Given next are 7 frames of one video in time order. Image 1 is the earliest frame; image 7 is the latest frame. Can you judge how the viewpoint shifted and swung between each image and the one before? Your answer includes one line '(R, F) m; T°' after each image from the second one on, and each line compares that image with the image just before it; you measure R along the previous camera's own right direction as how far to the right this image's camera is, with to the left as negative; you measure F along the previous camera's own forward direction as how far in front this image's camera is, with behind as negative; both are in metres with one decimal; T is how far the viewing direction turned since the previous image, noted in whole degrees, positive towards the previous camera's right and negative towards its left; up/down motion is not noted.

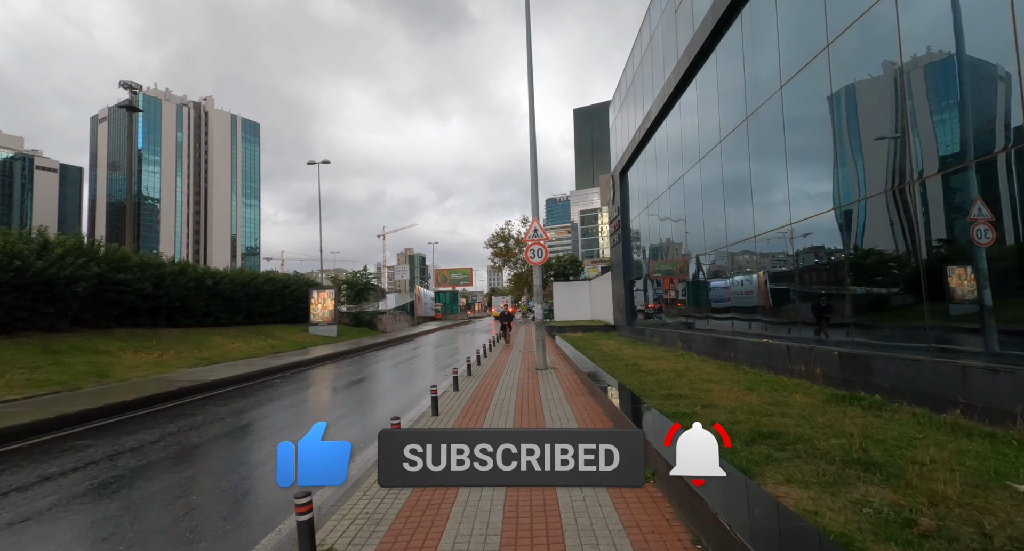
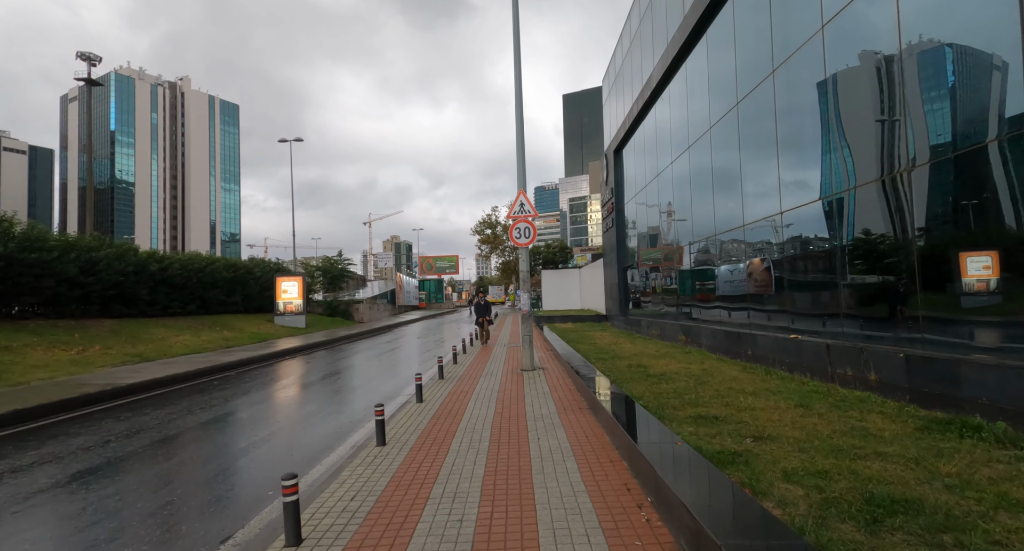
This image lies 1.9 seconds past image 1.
(+0.1, +1.0) m; +1°
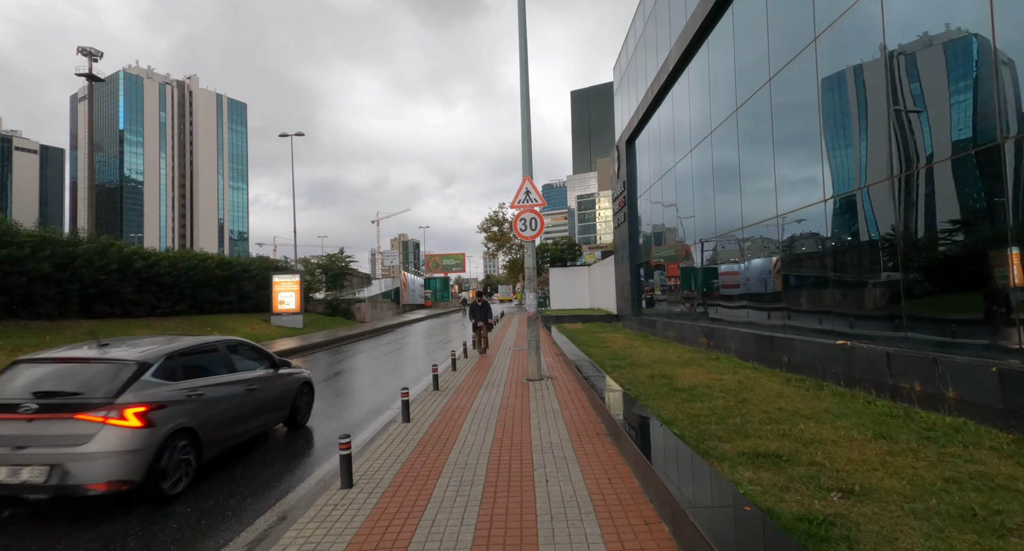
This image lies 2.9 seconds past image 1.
(0.0, +0.6) m; -1°
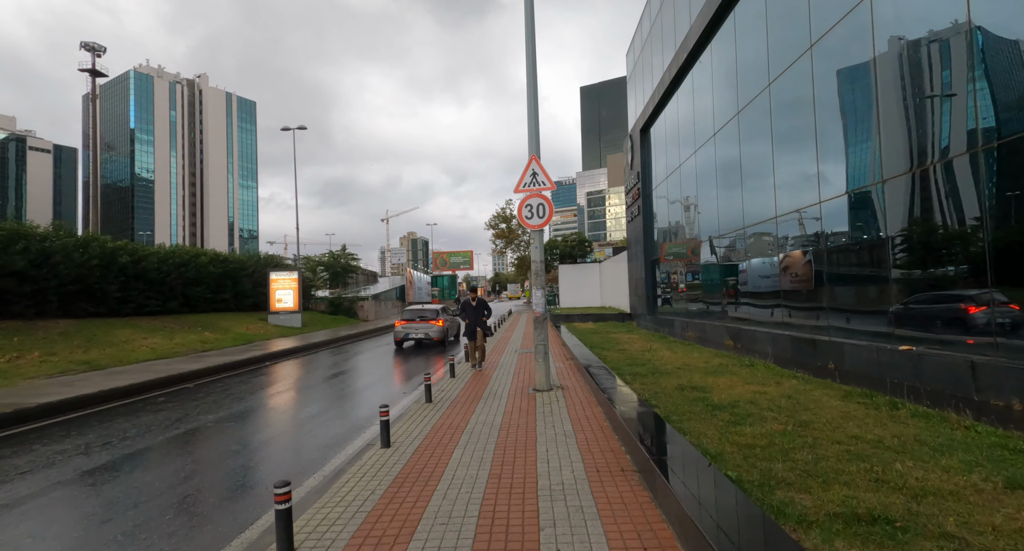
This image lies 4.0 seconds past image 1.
(0.0, +0.6) m; -1°
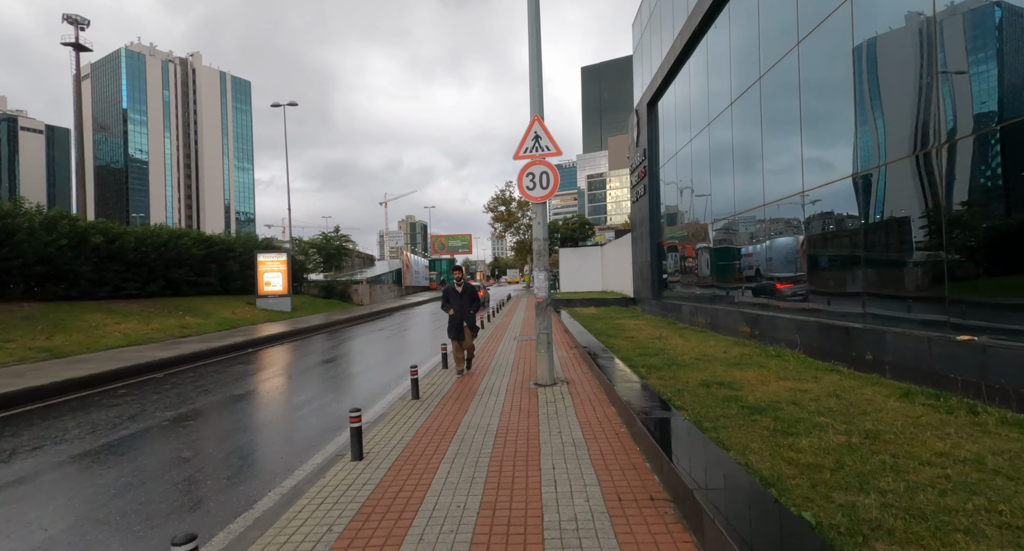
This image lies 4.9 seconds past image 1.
(0.0, +0.5) m; 0°
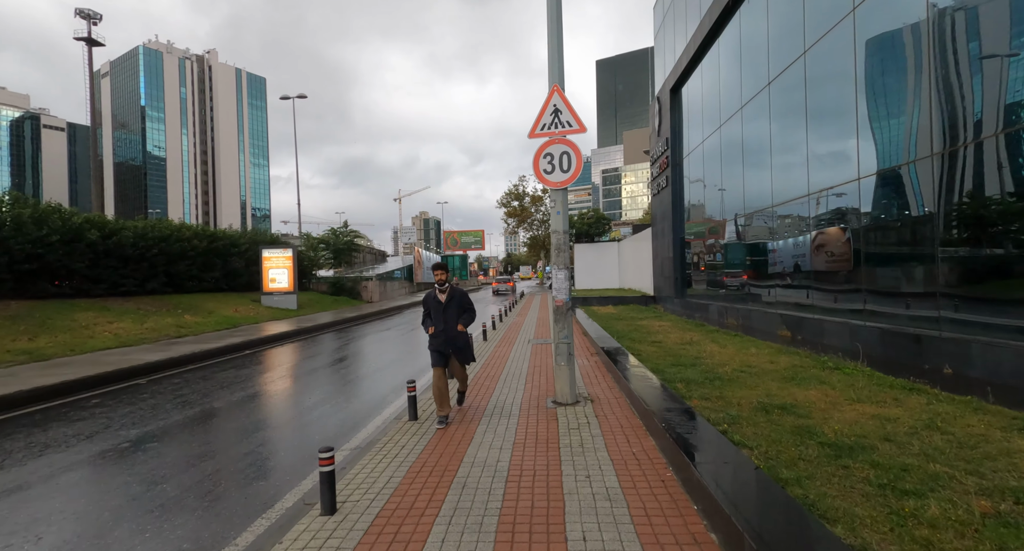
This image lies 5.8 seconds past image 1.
(0.0, +0.5) m; -2°
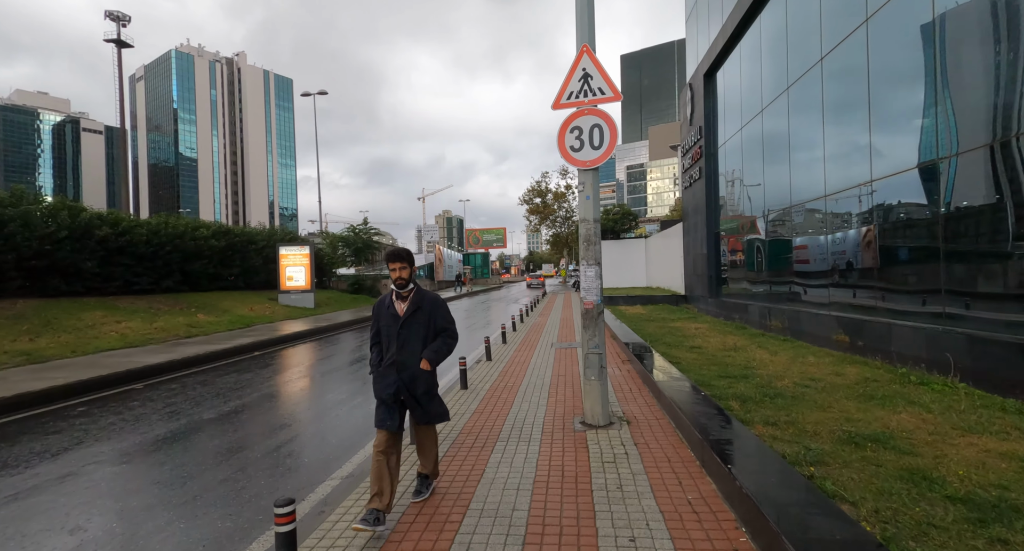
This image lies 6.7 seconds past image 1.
(0.0, +0.5) m; -3°
